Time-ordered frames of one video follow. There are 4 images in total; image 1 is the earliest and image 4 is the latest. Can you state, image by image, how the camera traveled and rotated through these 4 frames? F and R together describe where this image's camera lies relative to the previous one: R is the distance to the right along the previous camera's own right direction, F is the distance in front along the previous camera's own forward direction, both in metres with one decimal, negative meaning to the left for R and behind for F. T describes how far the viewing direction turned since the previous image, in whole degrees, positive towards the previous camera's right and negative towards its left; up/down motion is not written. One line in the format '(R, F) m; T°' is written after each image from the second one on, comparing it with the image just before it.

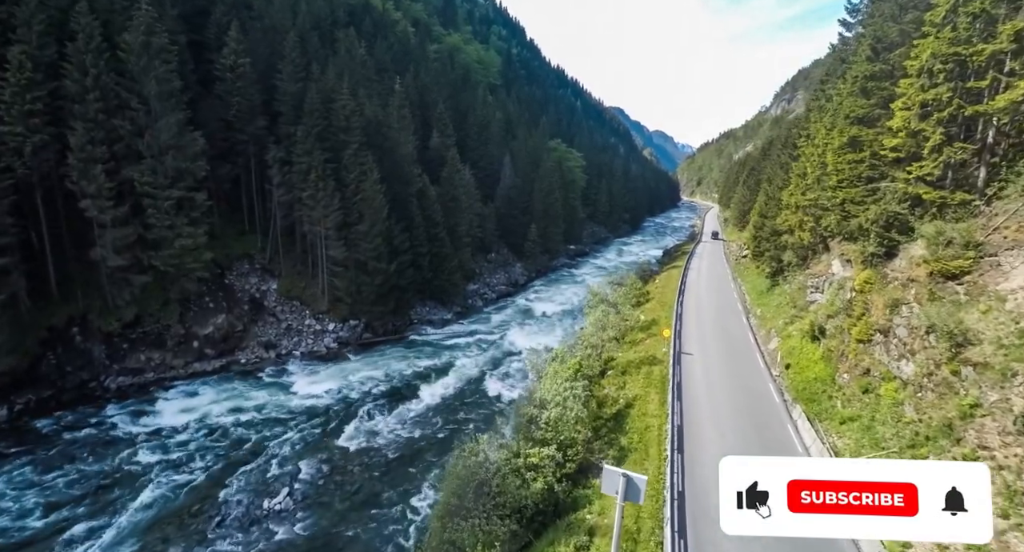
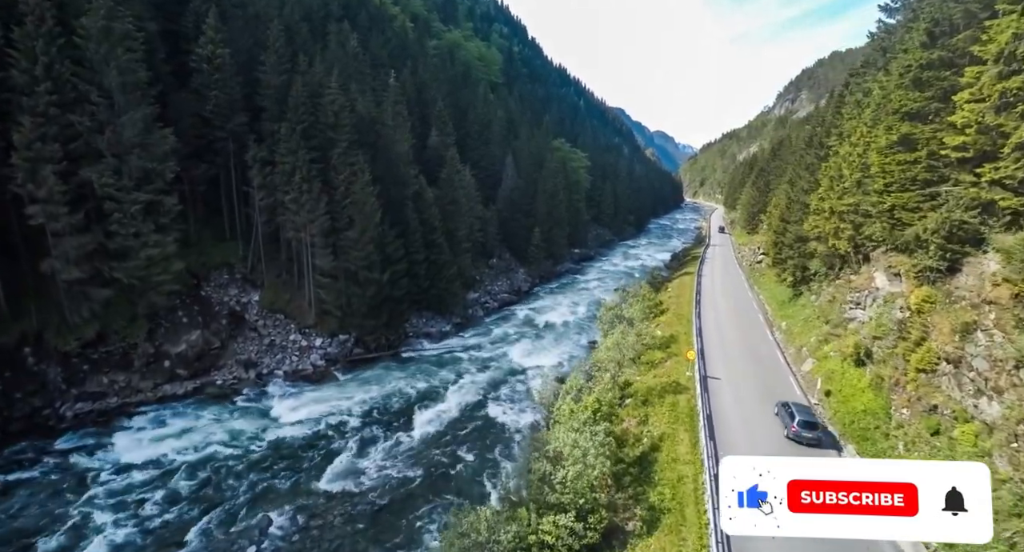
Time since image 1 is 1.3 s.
(-0.2, +3.1) m; 0°
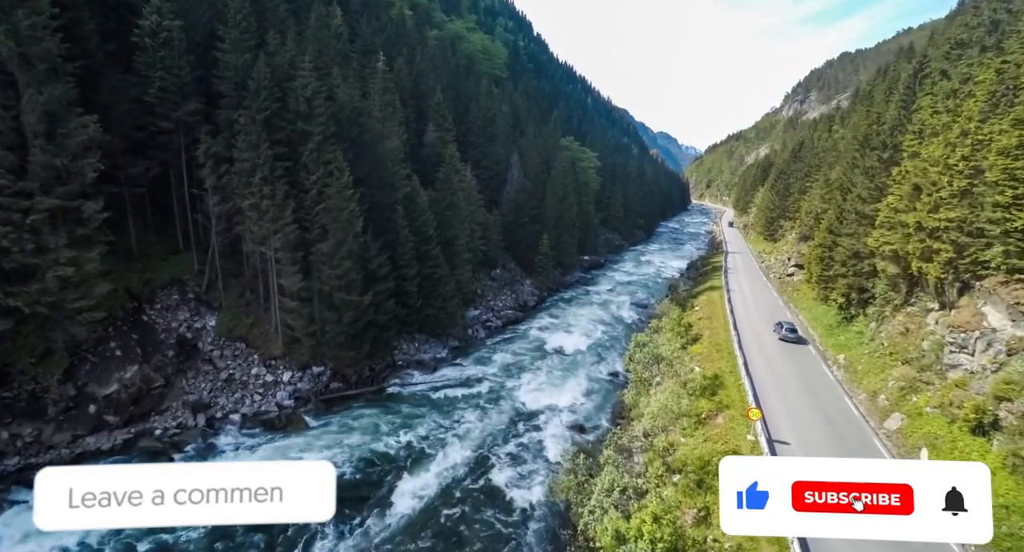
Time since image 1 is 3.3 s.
(-0.5, +5.7) m; 0°
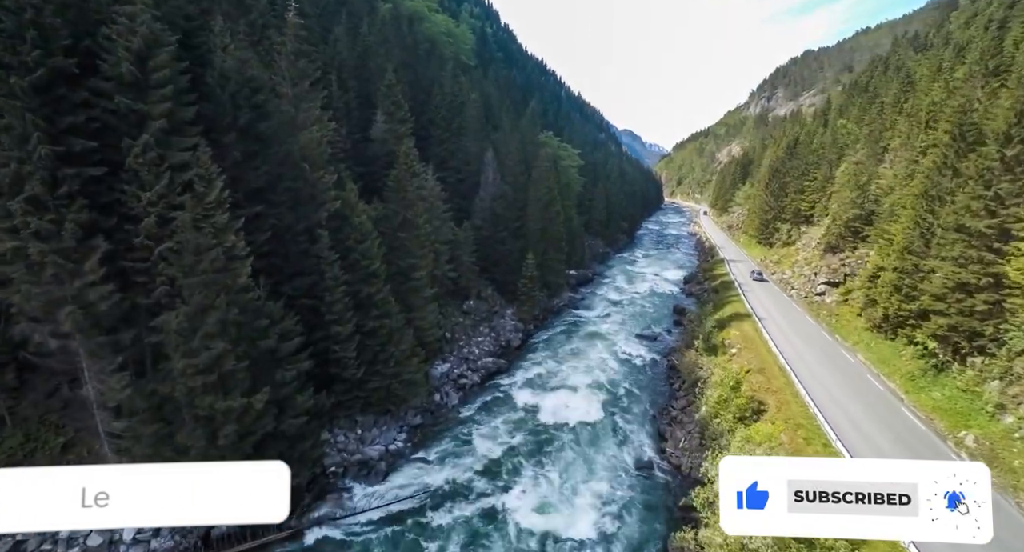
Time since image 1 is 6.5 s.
(-0.8, +10.6) m; +4°
